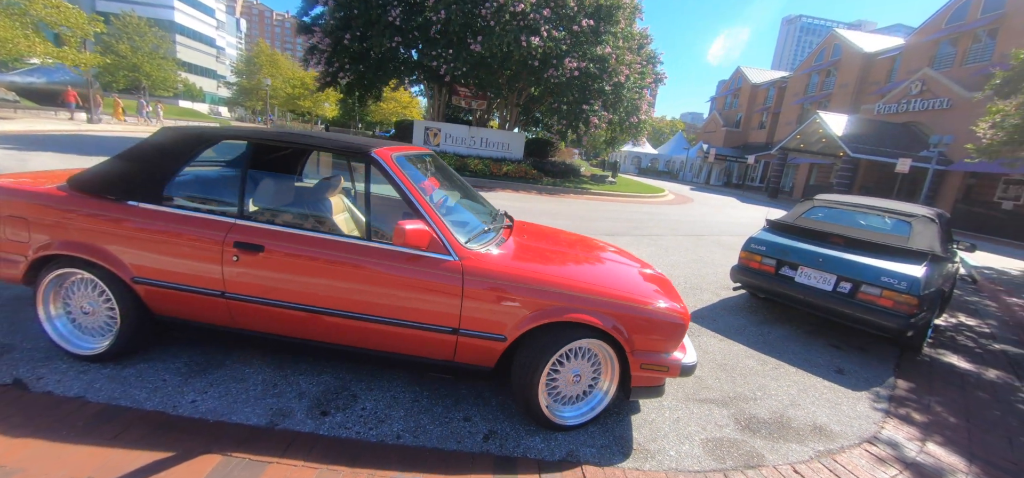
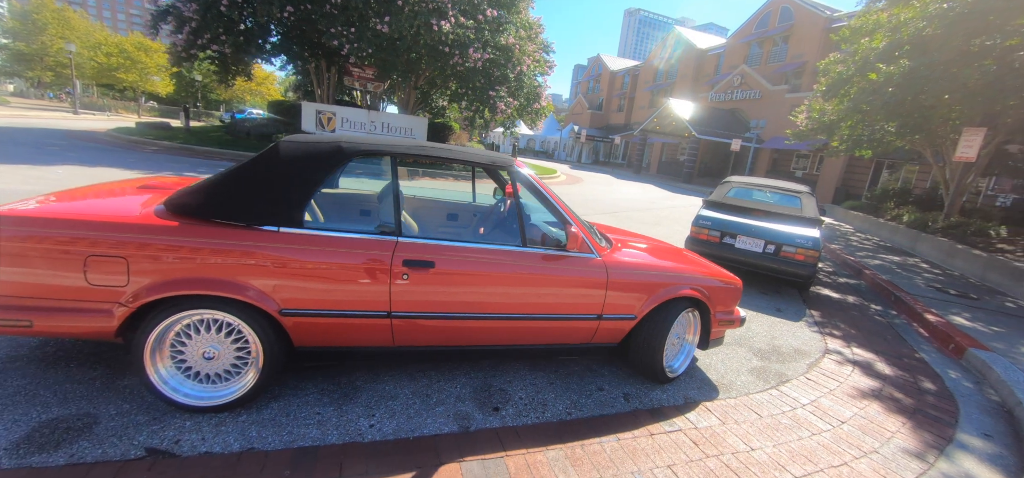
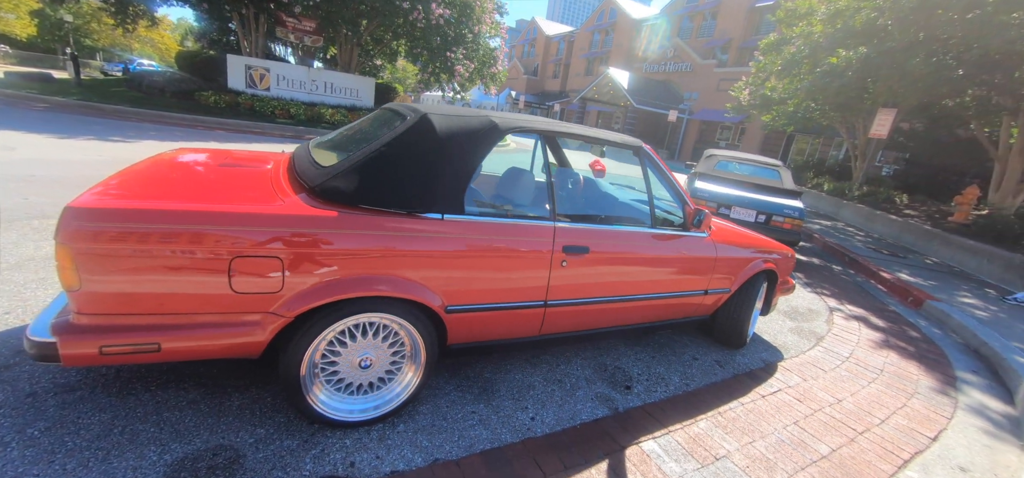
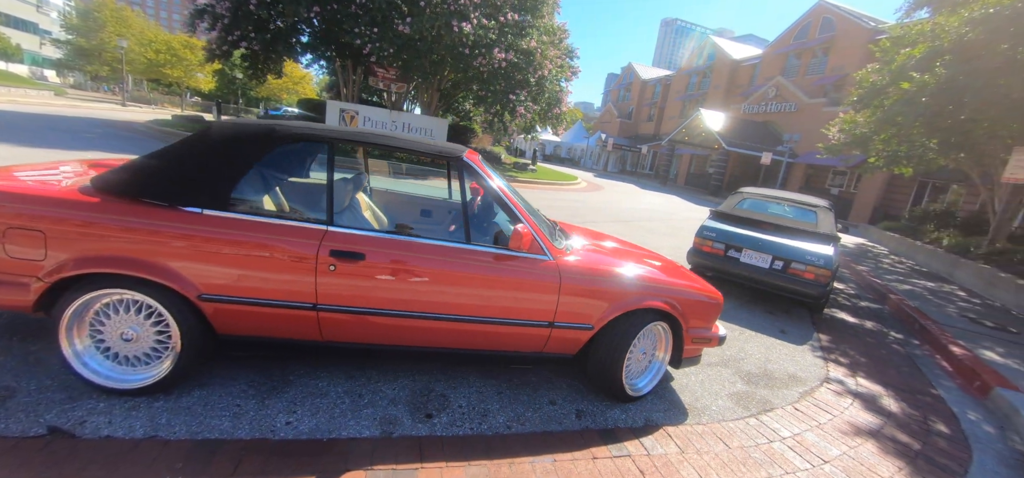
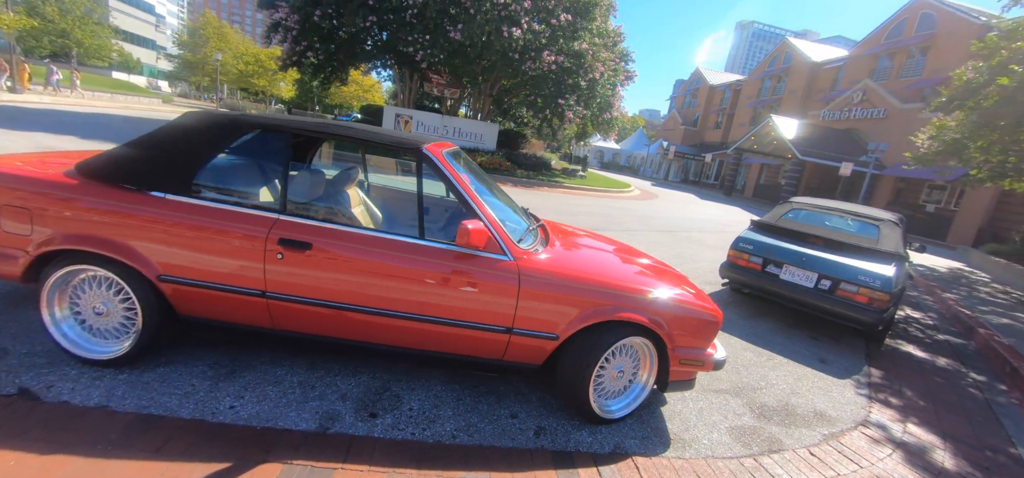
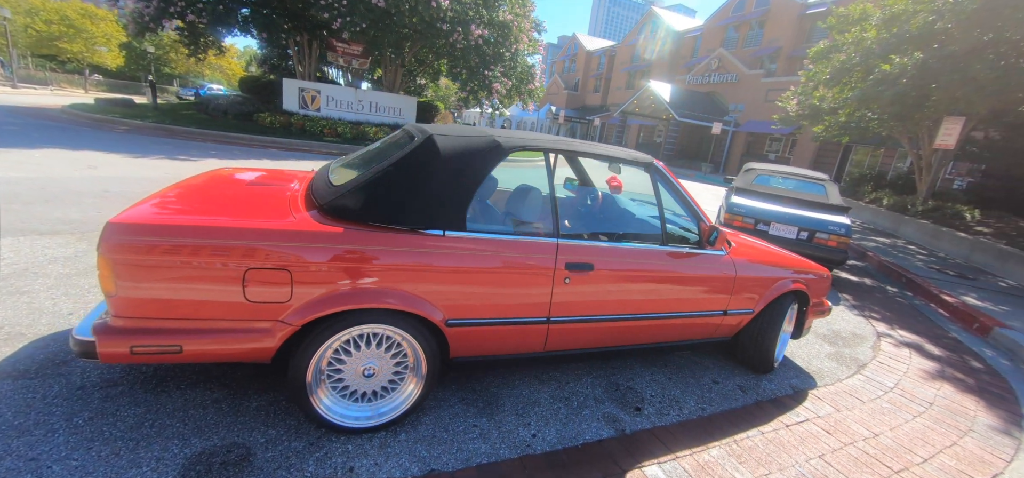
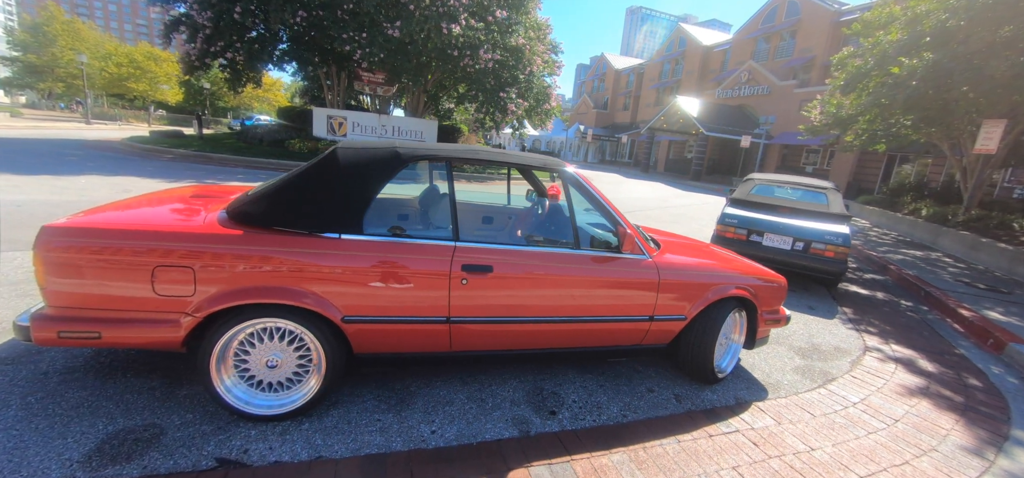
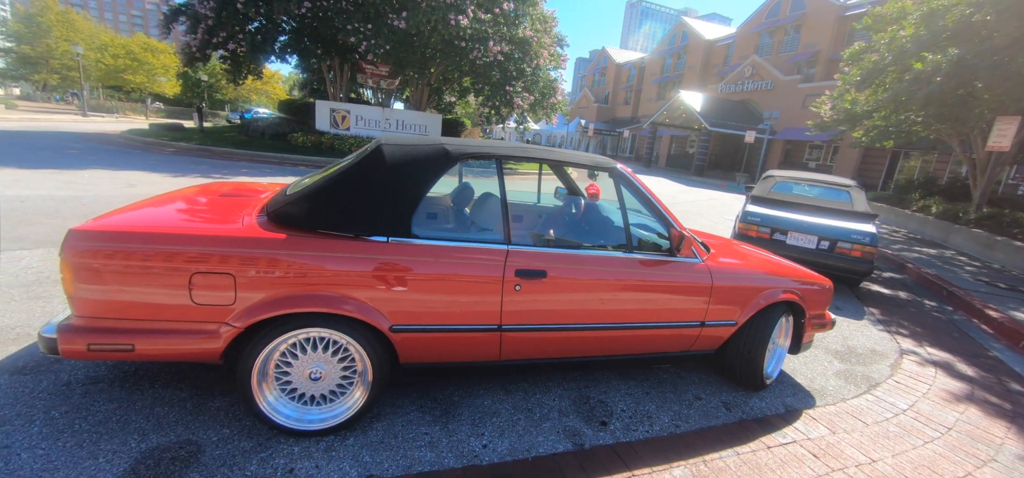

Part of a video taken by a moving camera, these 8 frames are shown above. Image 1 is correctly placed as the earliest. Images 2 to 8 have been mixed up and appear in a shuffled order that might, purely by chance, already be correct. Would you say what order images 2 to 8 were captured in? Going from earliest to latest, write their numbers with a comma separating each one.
5, 4, 2, 7, 8, 6, 3
